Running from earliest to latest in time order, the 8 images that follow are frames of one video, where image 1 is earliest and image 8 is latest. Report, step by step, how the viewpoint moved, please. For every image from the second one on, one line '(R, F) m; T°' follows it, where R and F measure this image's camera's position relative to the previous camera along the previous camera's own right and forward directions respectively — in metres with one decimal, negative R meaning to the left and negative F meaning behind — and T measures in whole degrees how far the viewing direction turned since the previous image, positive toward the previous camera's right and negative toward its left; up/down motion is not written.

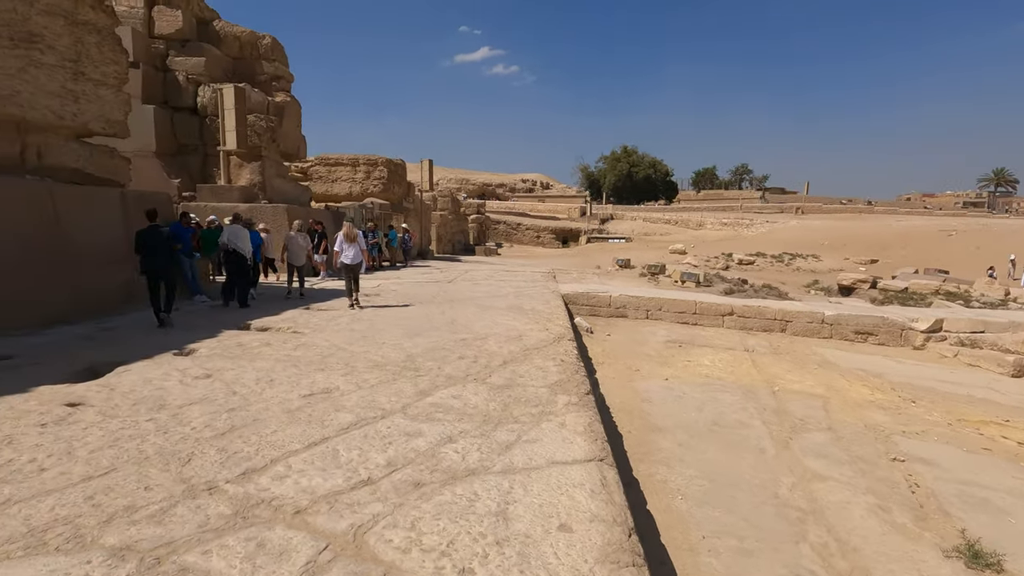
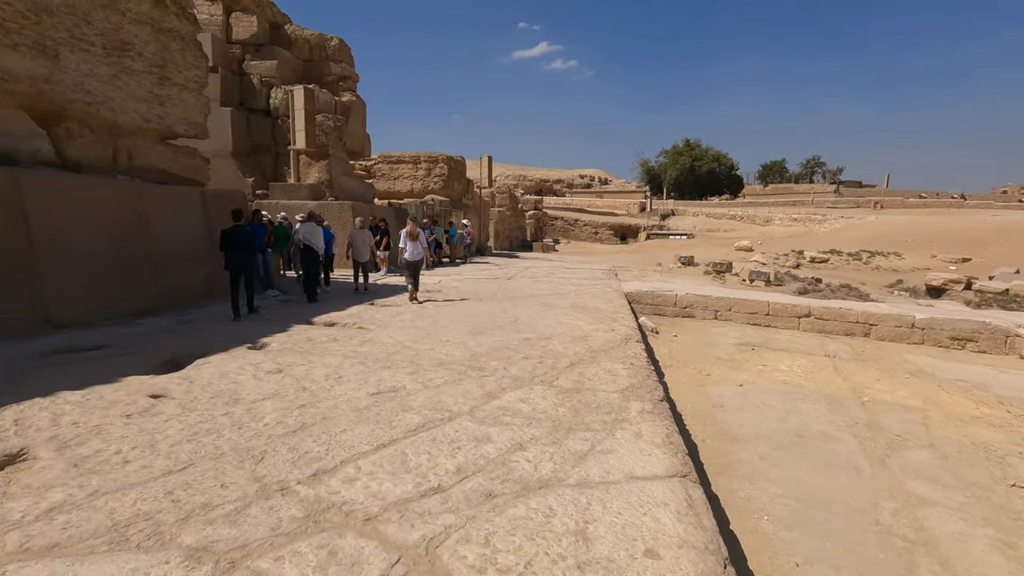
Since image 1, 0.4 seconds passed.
(-0.1, +0.1) m; -6°
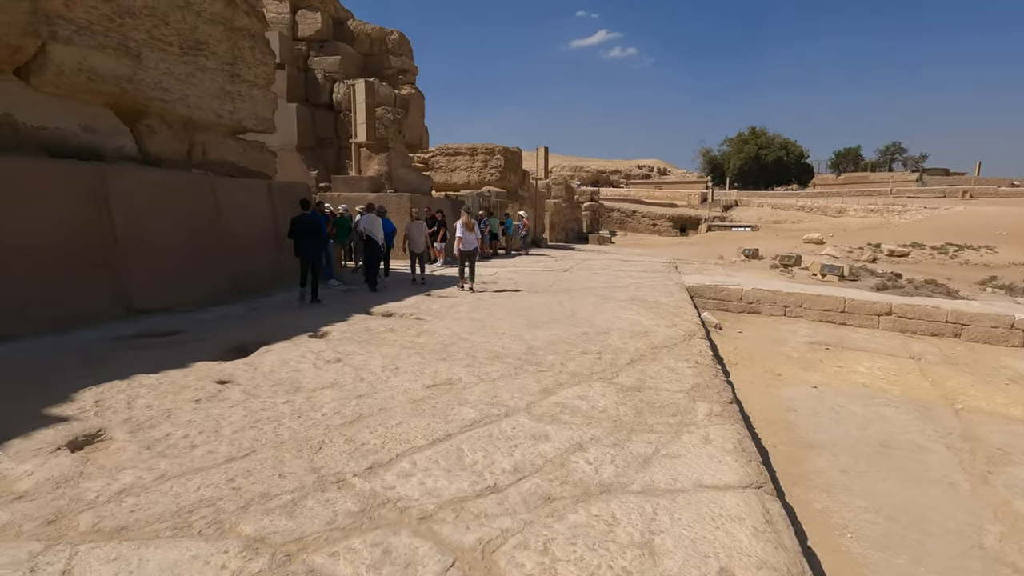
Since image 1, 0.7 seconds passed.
(0.0, +0.1) m; -6°
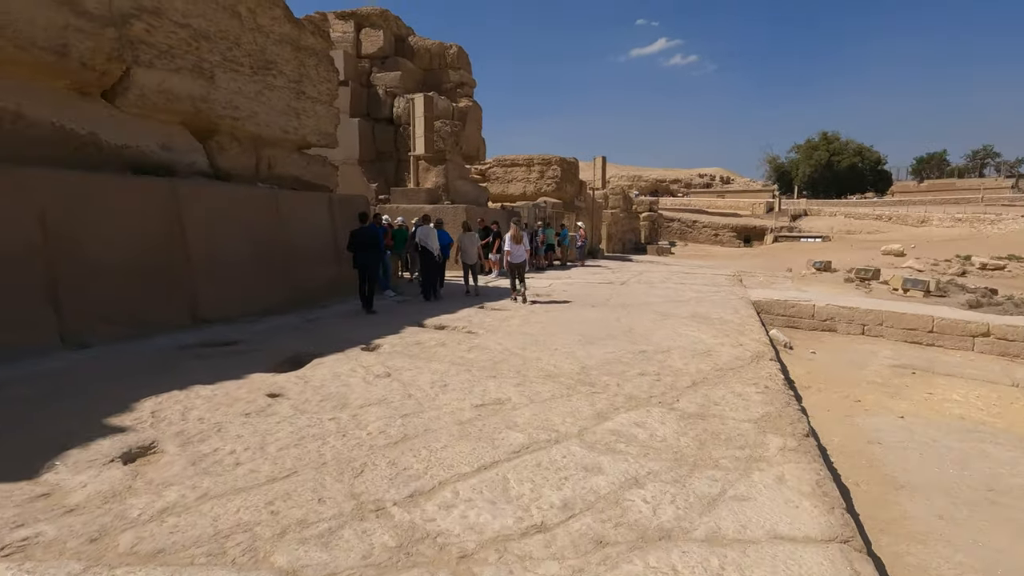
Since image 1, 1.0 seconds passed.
(0.0, +0.1) m; -6°
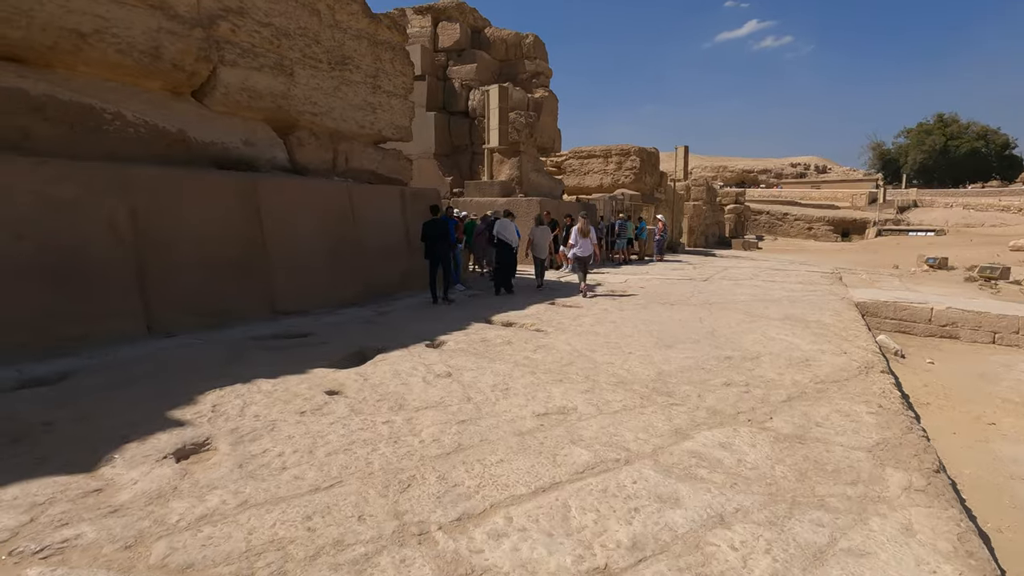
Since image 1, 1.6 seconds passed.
(0.0, +0.2) m; -8°
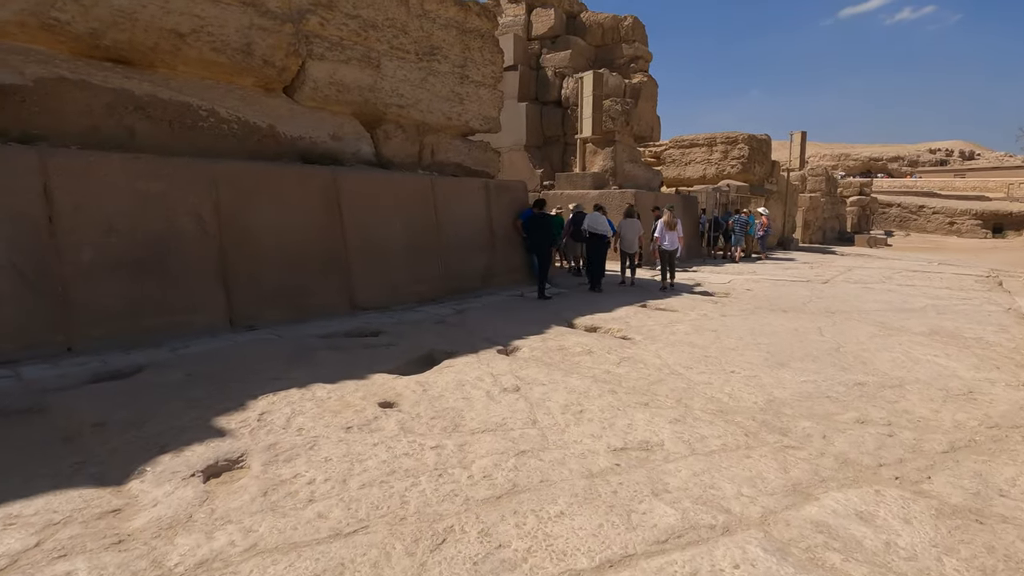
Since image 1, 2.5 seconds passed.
(+0.1, +0.4) m; -10°
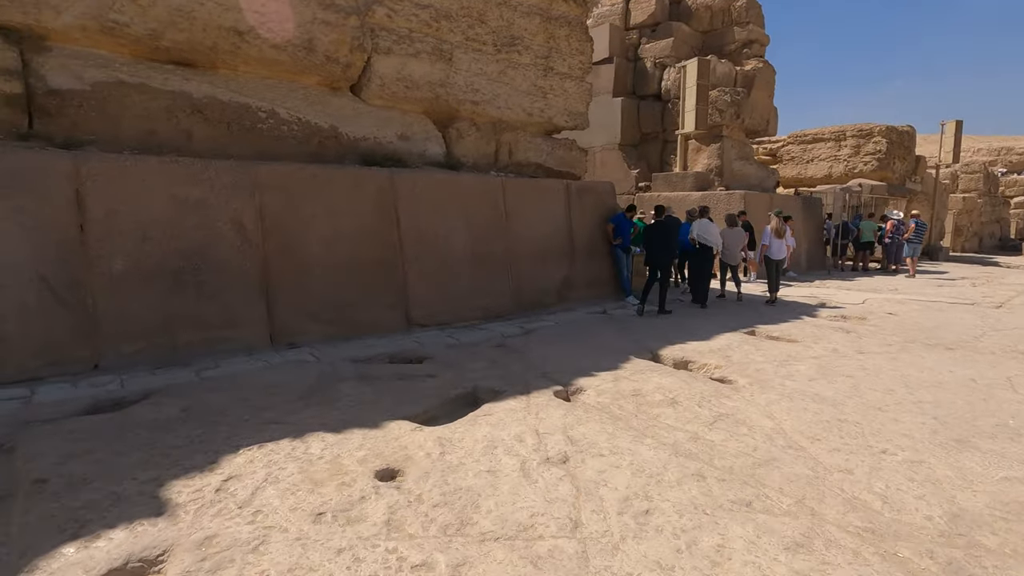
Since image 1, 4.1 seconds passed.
(+0.2, +0.7) m; -11°
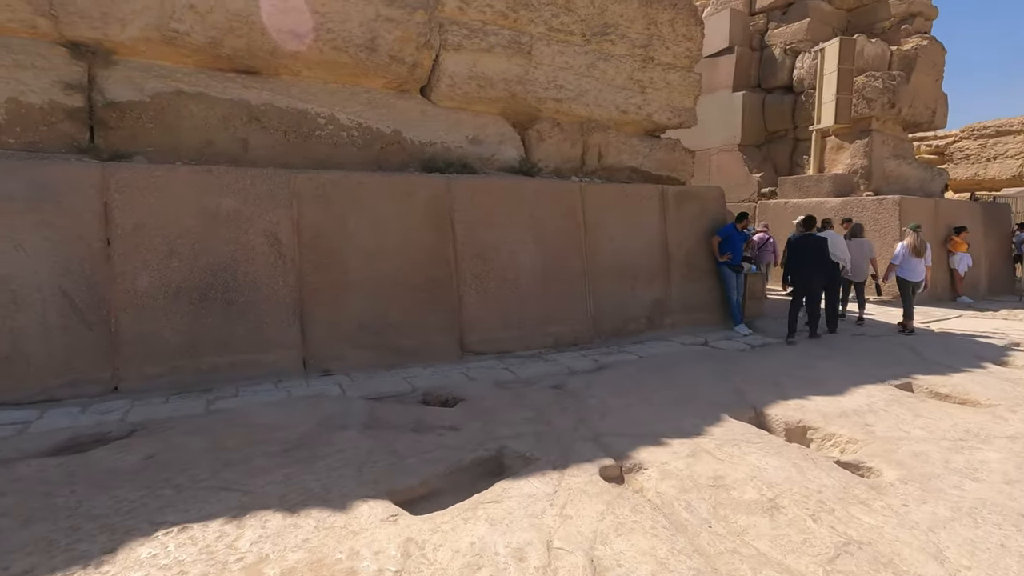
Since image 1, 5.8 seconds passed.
(+0.3, +0.7) m; -12°
